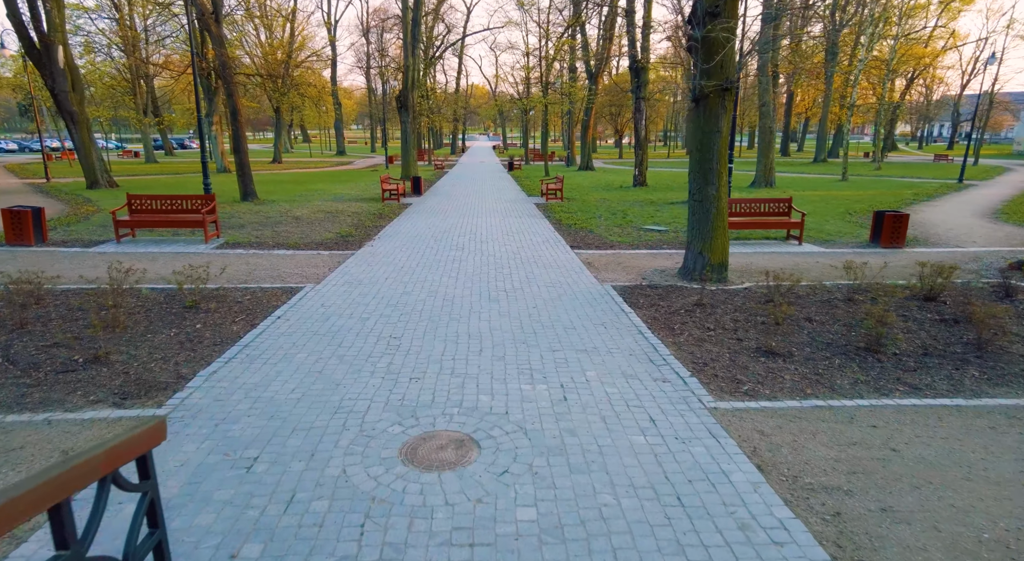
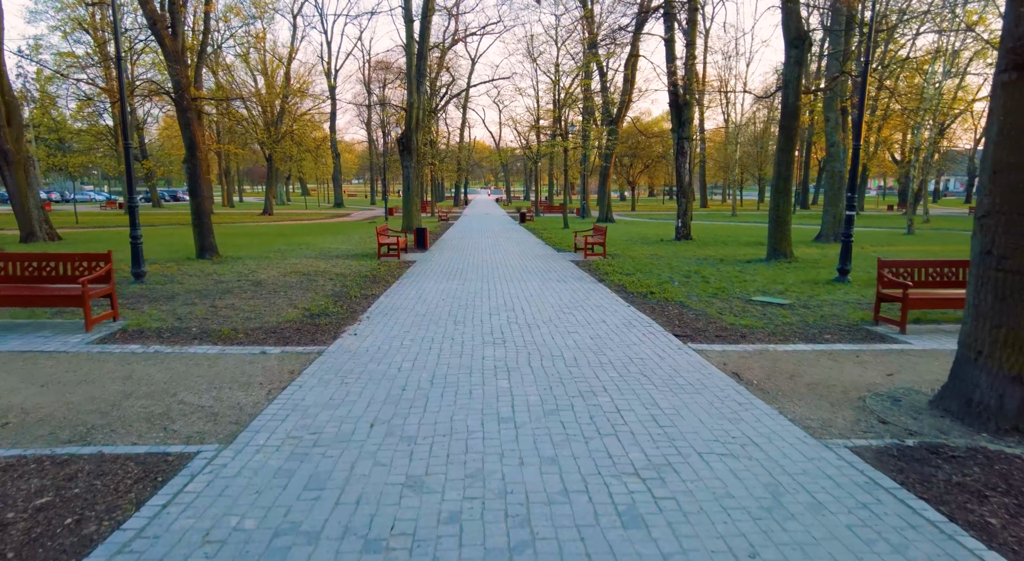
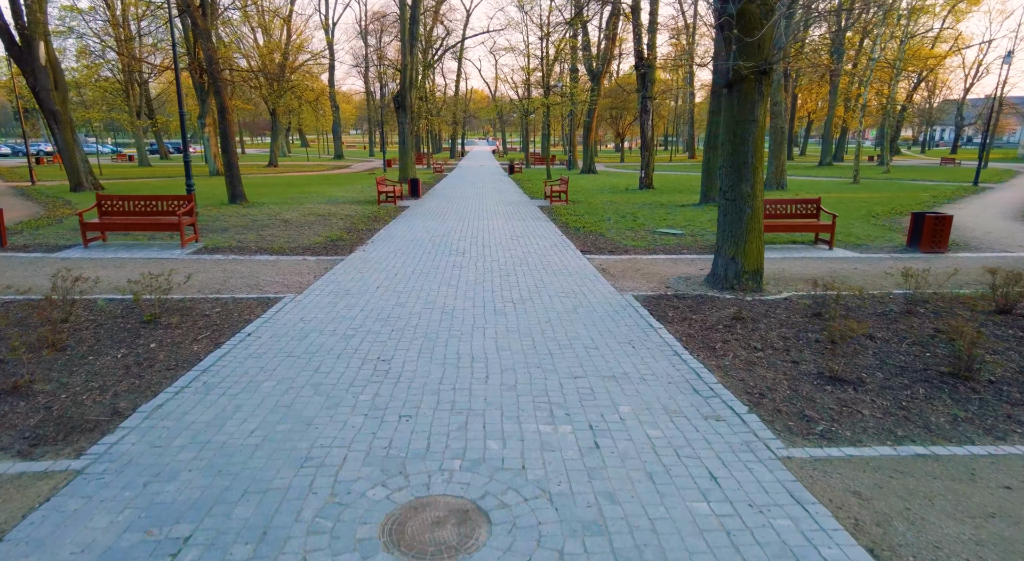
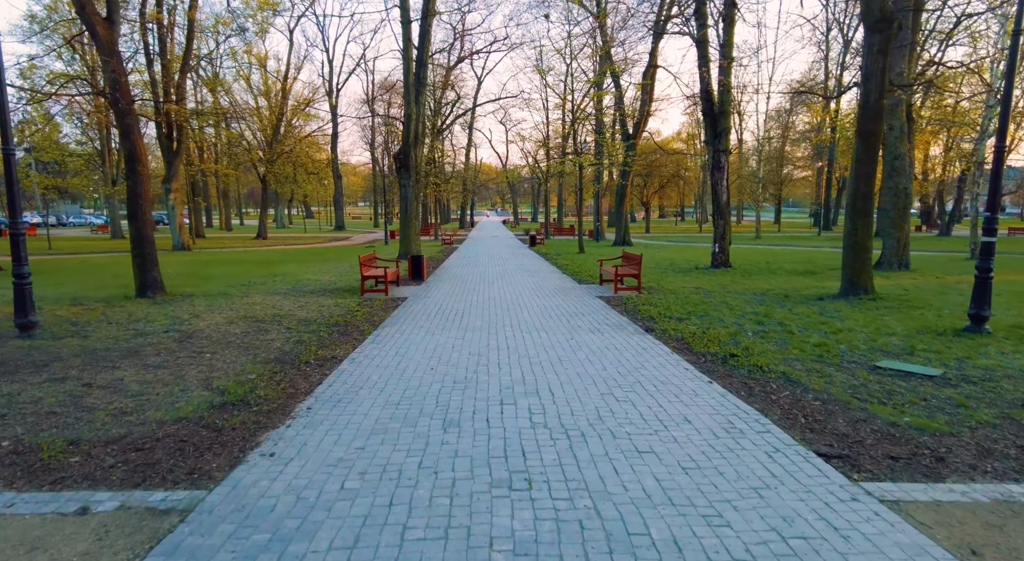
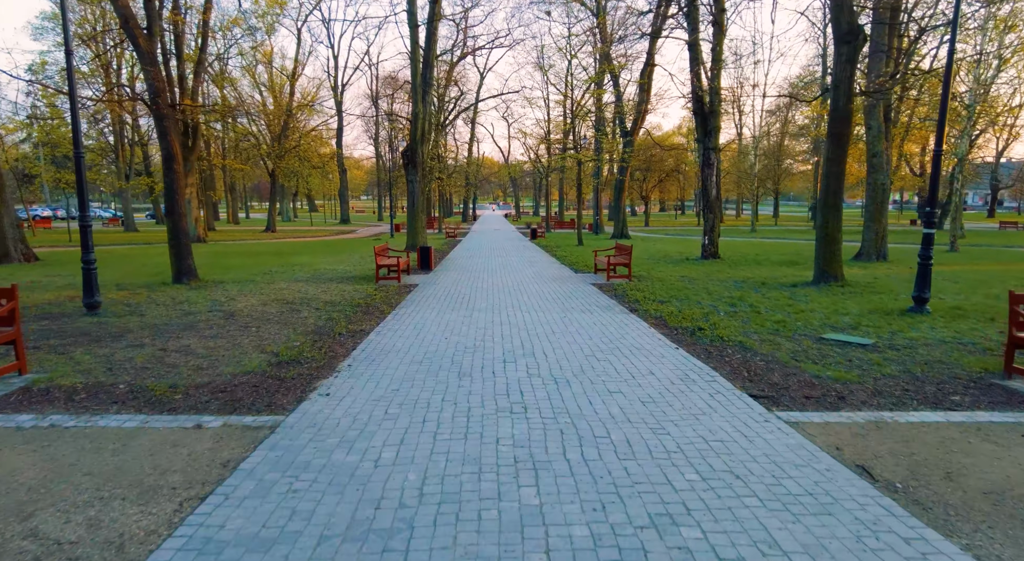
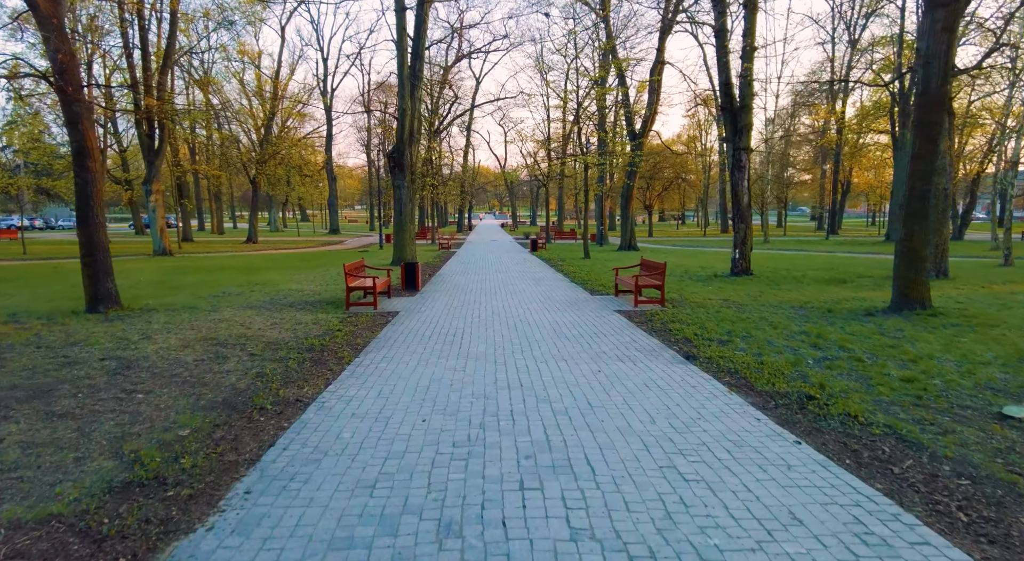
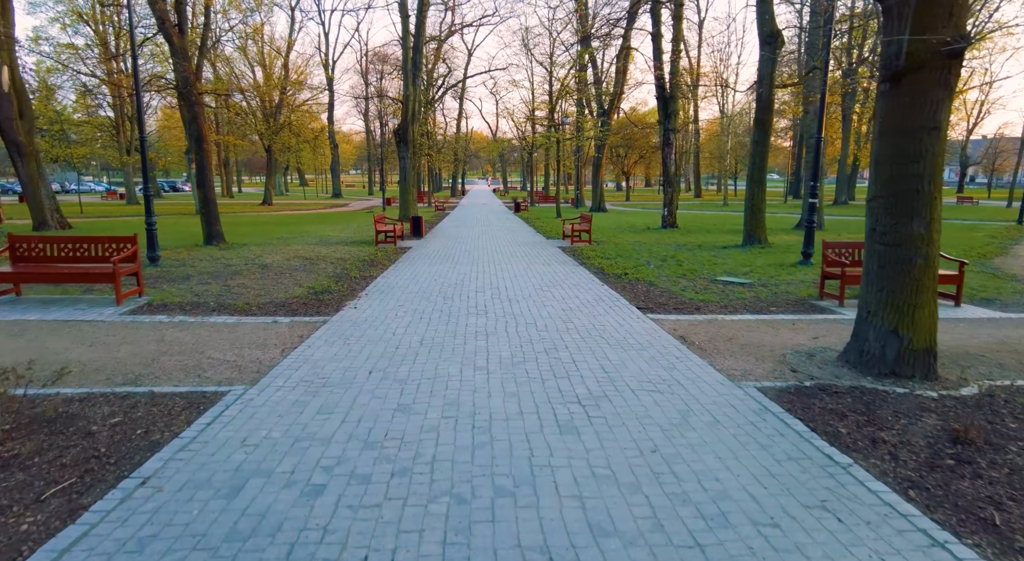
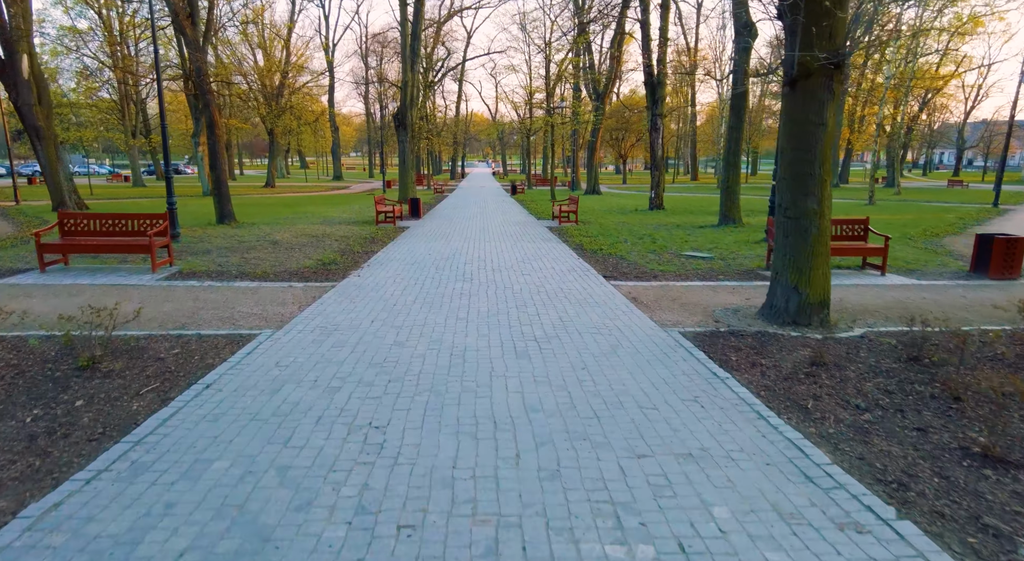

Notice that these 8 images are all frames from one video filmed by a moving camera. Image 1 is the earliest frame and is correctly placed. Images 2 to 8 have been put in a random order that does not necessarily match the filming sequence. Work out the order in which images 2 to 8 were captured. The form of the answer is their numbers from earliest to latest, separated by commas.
3, 8, 7, 2, 5, 4, 6
